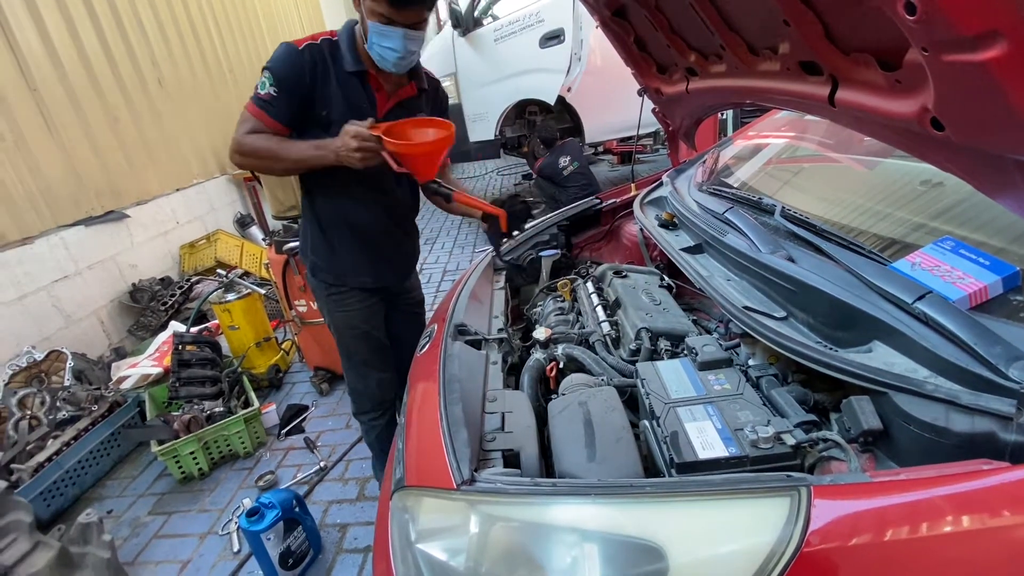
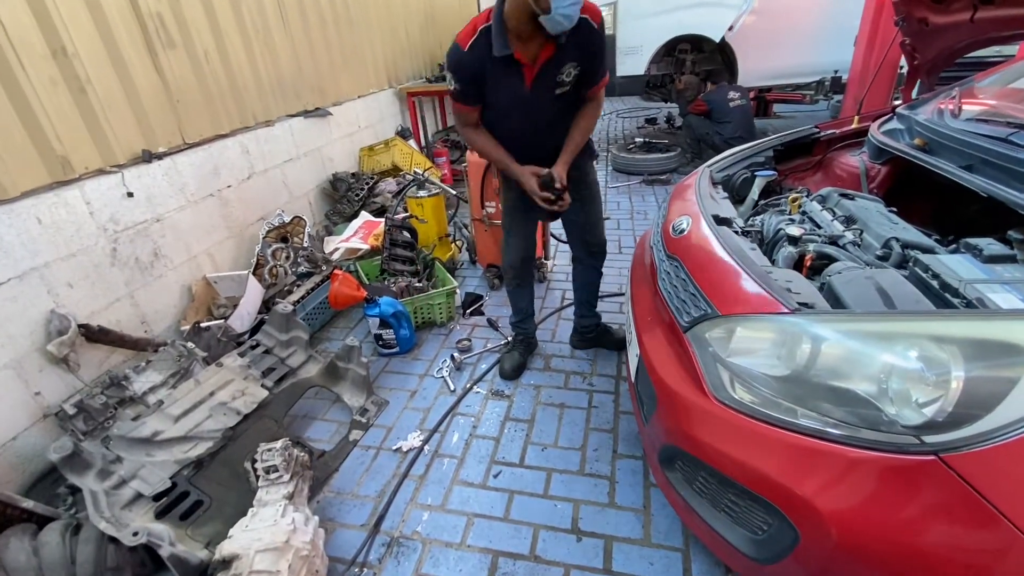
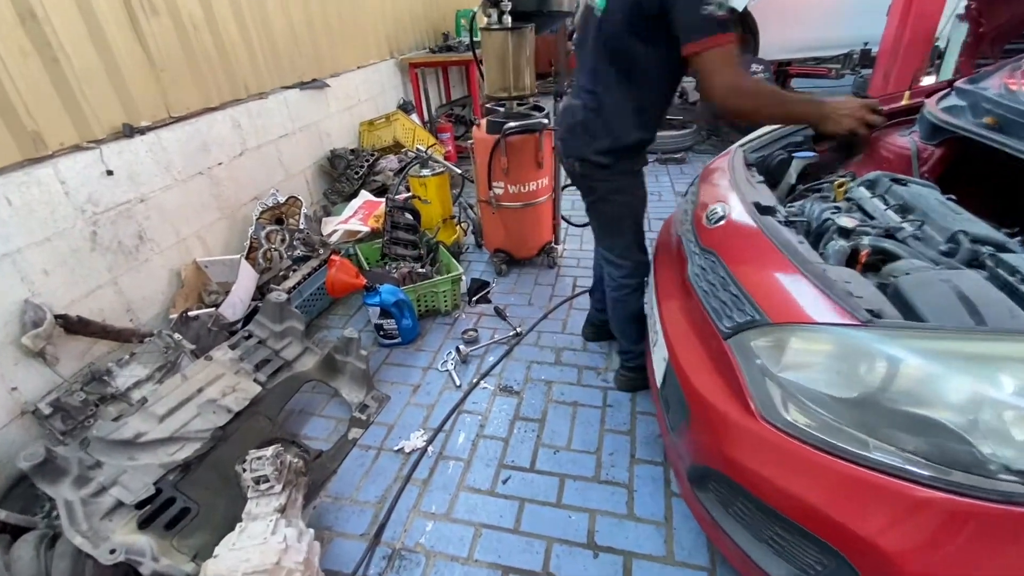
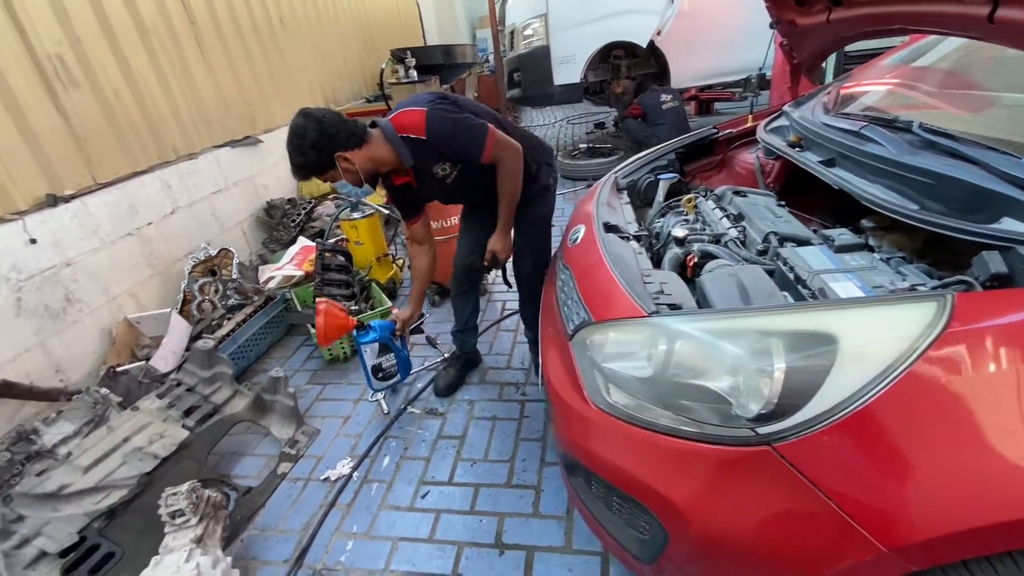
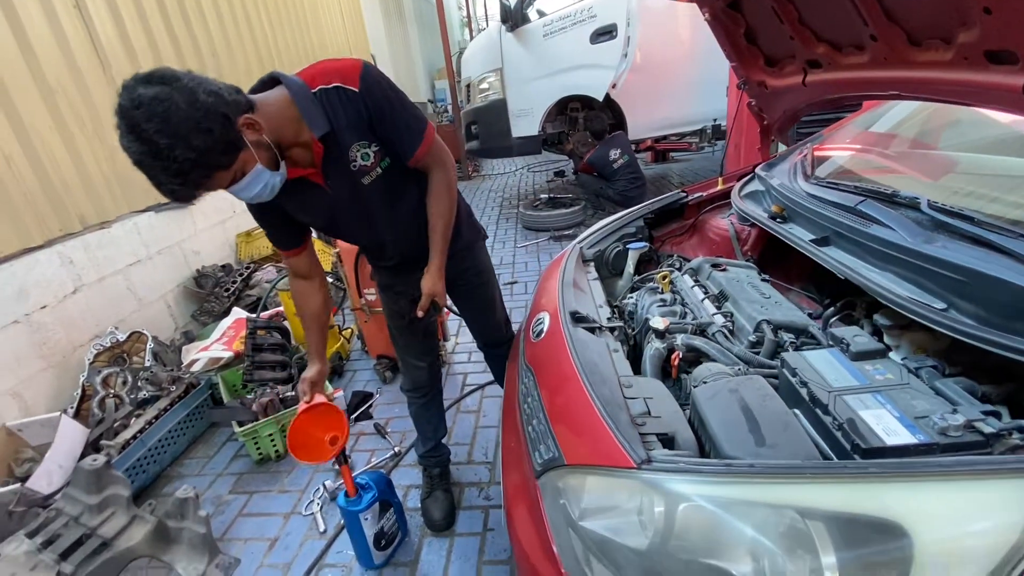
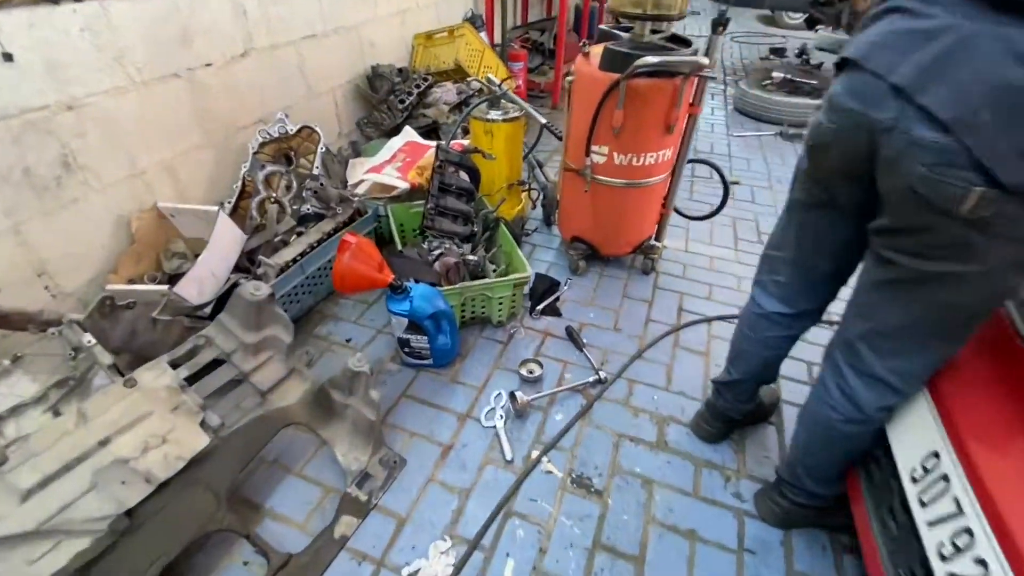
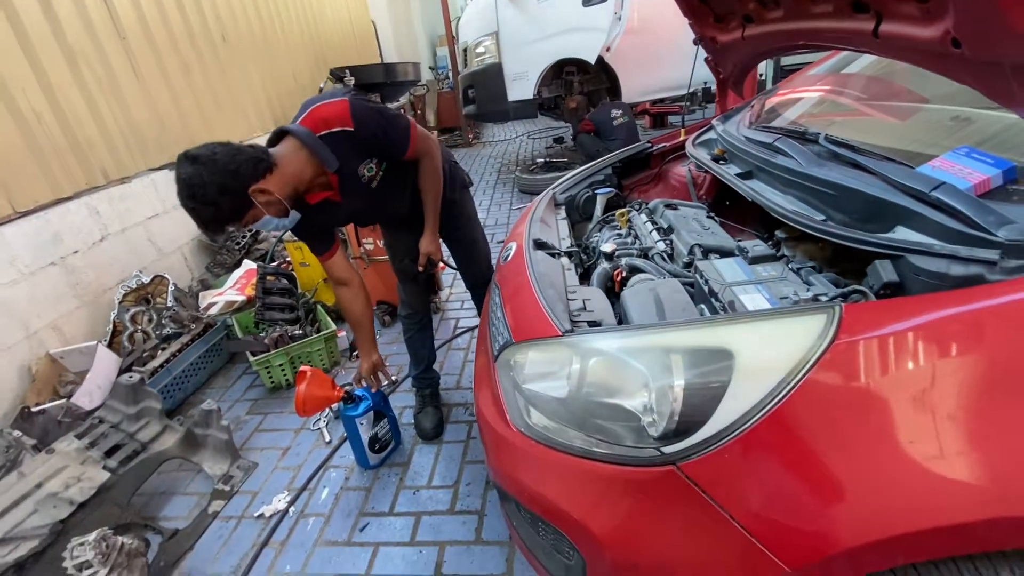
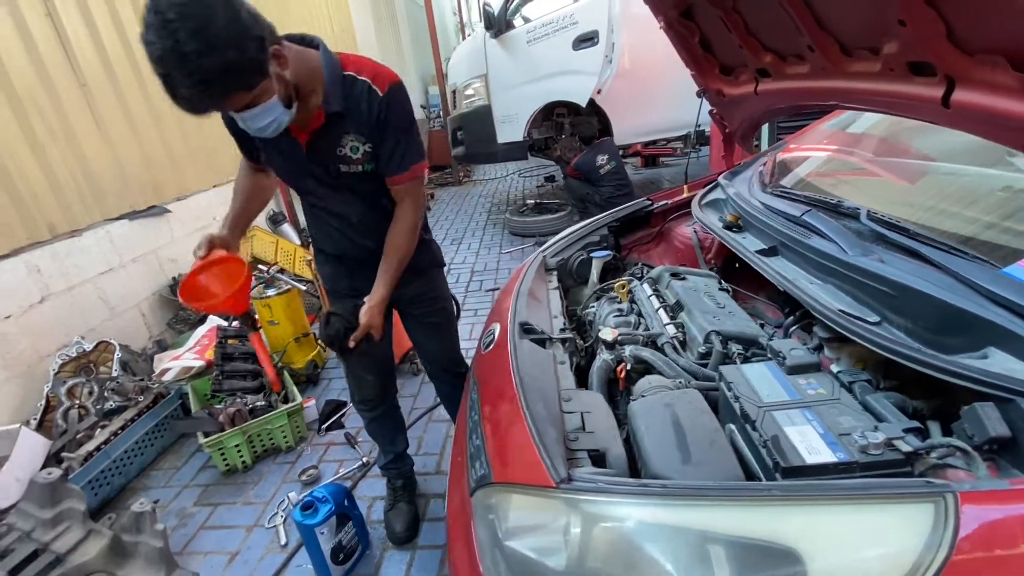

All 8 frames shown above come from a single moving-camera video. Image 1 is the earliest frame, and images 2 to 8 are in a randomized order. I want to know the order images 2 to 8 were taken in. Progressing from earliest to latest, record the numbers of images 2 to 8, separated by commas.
8, 5, 7, 4, 2, 3, 6
